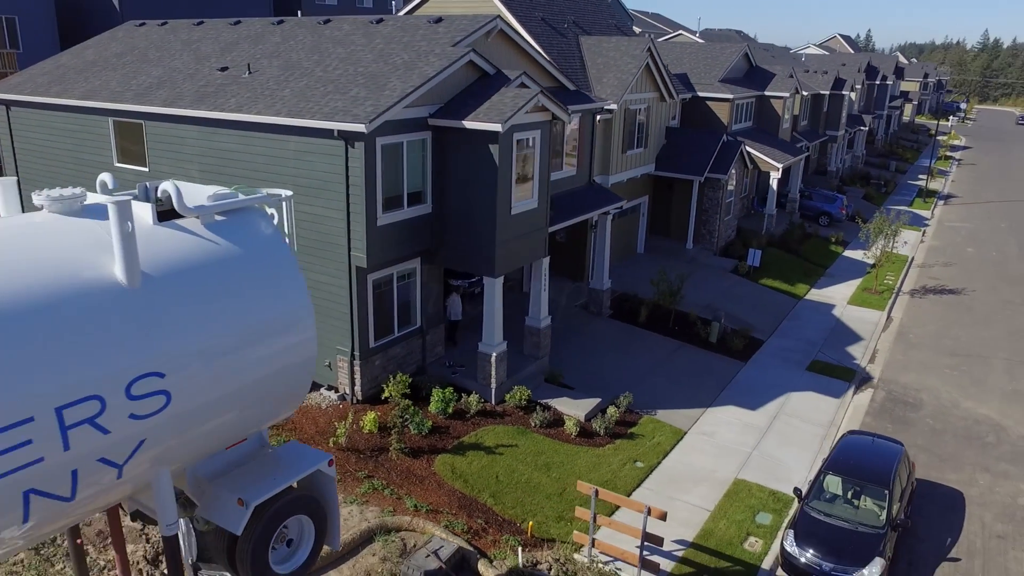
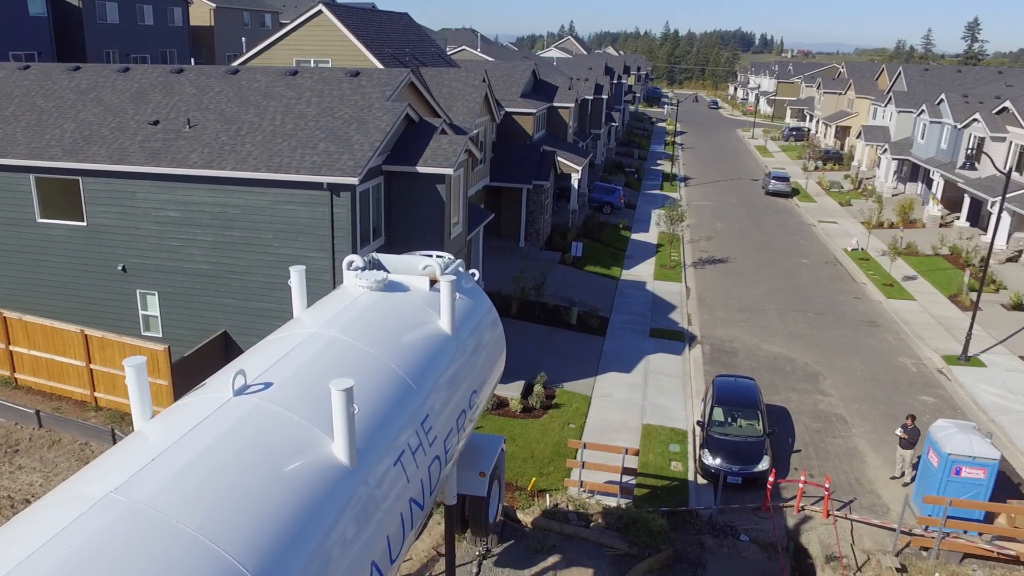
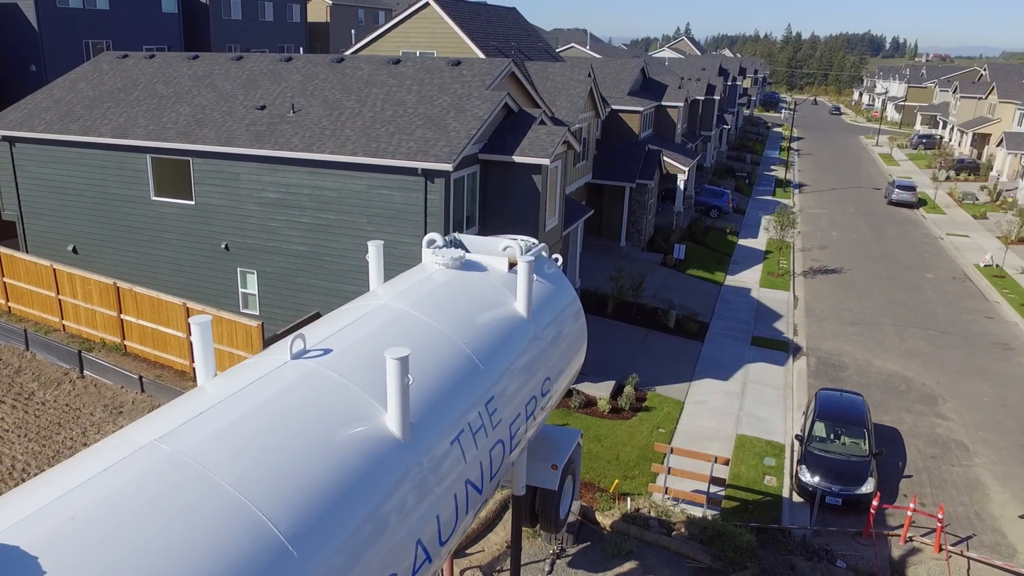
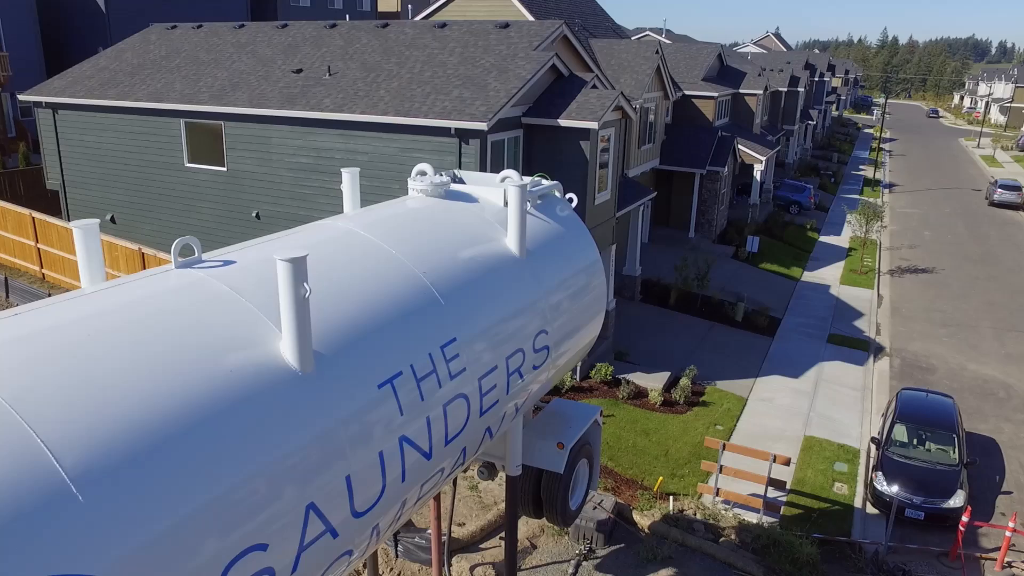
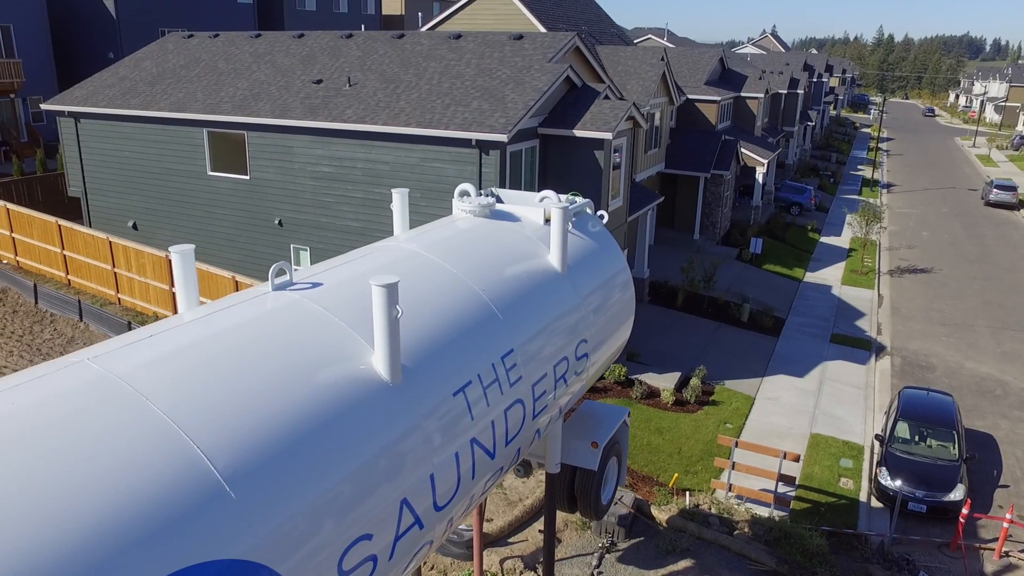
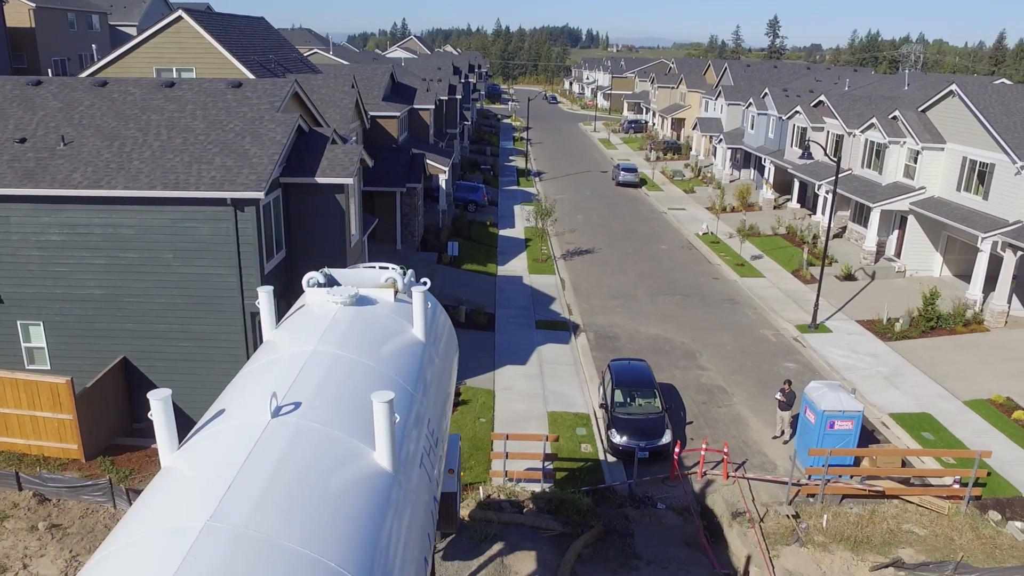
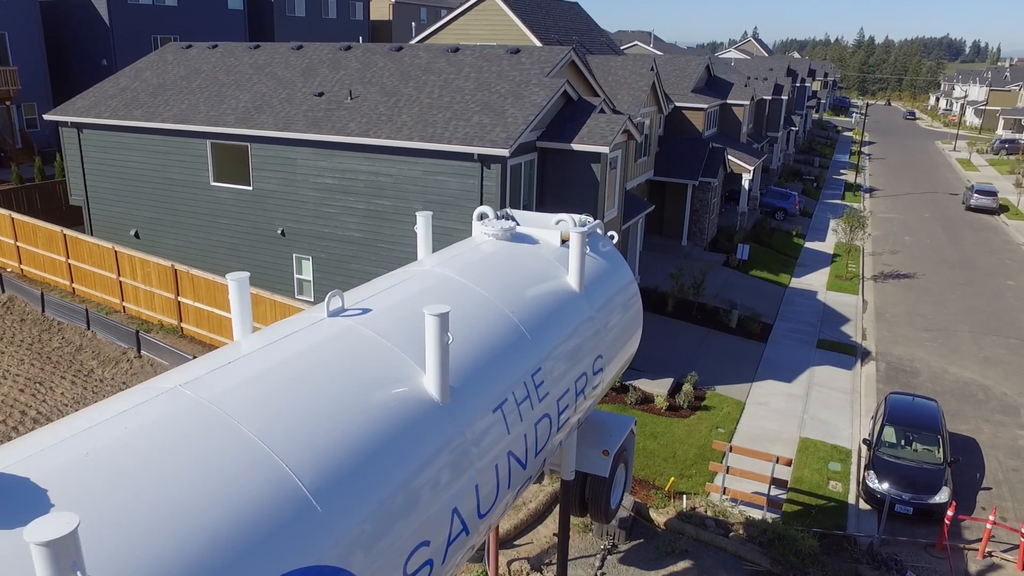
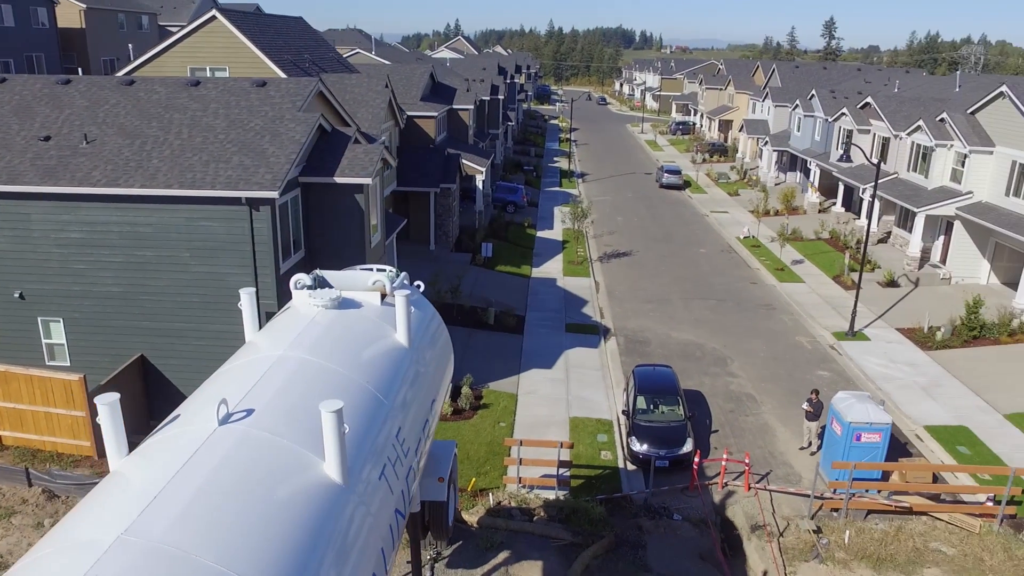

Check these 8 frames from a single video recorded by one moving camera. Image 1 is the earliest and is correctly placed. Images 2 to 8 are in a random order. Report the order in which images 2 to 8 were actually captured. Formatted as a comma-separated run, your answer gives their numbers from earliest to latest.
4, 5, 7, 3, 2, 8, 6
